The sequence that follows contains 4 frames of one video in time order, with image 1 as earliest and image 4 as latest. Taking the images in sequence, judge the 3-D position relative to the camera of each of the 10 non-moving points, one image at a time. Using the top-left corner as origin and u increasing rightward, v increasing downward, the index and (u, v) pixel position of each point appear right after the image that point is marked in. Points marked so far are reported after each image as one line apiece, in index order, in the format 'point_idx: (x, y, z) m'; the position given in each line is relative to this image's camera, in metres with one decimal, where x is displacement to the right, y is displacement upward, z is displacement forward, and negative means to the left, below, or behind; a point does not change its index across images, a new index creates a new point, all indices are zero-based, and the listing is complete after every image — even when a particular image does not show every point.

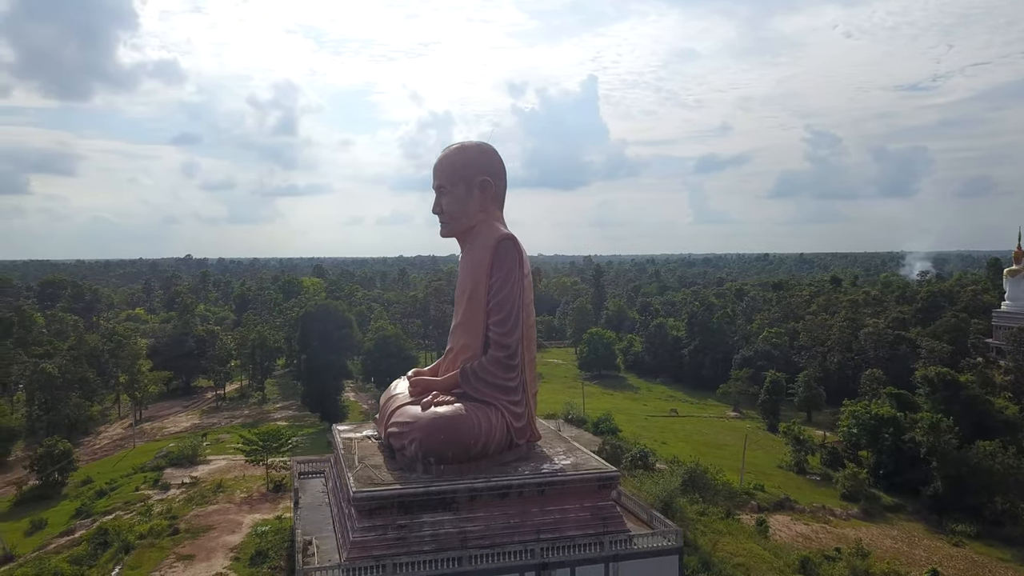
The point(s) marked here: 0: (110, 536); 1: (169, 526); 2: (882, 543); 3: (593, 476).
0: (-7.7, -4.7, +15.6) m
1: (-6.6, -4.6, +15.9) m
2: (+8.8, -6.1, +19.6) m
3: (+1.1, -2.6, +11.5) m
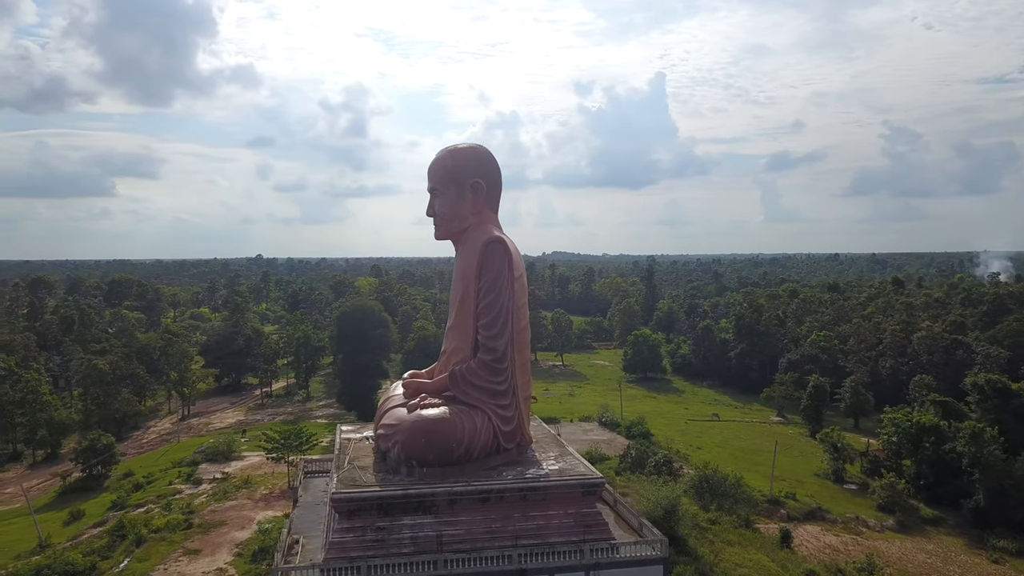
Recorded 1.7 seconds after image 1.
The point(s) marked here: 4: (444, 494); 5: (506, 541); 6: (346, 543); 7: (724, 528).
0: (-7.5, -4.7, +16.1) m
1: (-6.5, -4.6, +16.3) m
2: (+9.2, -6.1, +18.8) m
3: (+0.9, -2.7, +11.3) m
4: (-0.9, -2.7, +10.9) m
5: (-0.1, -3.4, +11.0) m
6: (-2.2, -3.3, +10.7) m
7: (+4.2, -4.8, +16.3) m
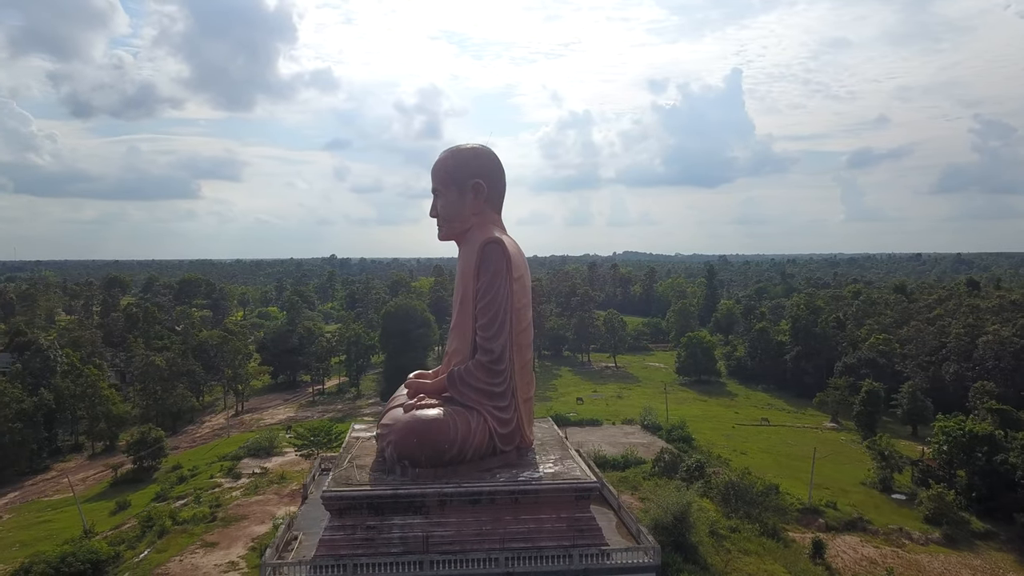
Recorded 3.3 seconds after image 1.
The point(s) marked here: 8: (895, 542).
0: (-7.2, -4.7, +16.7) m
1: (-6.2, -4.6, +16.8) m
2: (+9.7, -6.2, +17.9) m
3: (+0.8, -2.7, +11.2) m
4: (-1.0, -2.7, +10.9) m
5: (-0.2, -3.4, +11.0) m
6: (-2.3, -3.3, +10.8) m
7: (+4.5, -4.8, +15.8) m
8: (+9.1, -6.0, +19.6) m
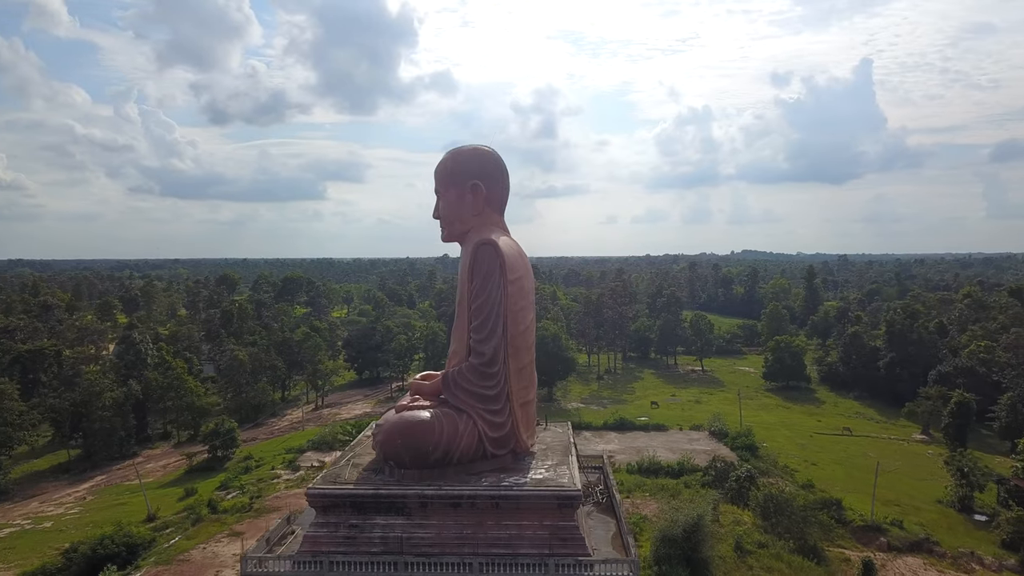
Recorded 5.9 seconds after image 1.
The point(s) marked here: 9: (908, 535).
0: (-6.6, -4.7, +17.5) m
1: (-5.6, -4.6, +17.4) m
2: (+10.2, -6.3, +16.4) m
3: (+0.5, -2.7, +10.9) m
4: (-1.3, -2.8, +10.9) m
5: (-0.5, -3.4, +10.9) m
6: (-2.6, -3.3, +11.0) m
7: (+4.8, -4.8, +15.0) m
8: (+9.9, -6.1, +18.1) m
9: (+9.2, -5.8, +19.3) m
